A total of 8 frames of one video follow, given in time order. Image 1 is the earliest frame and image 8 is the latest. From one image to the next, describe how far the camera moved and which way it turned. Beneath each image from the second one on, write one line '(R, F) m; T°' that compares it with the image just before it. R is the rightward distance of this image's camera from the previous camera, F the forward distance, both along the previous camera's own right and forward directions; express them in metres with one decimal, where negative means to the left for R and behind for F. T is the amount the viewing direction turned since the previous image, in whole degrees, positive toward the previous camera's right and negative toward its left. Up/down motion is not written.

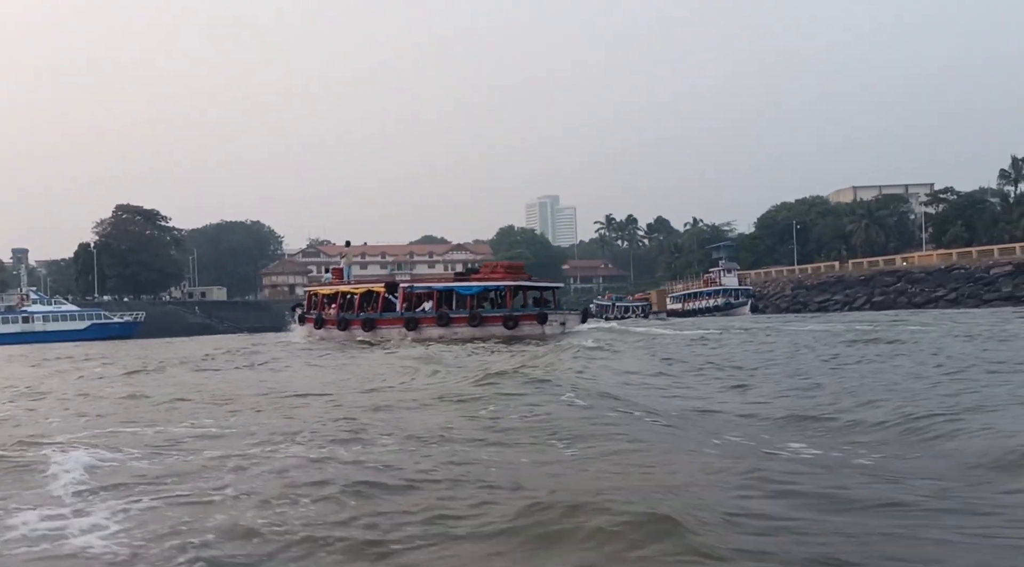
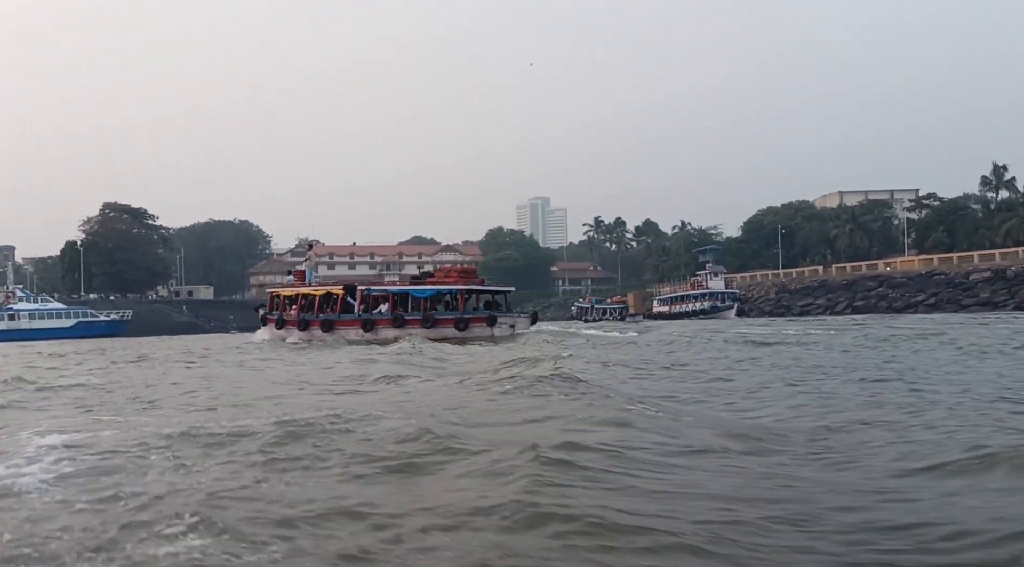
(+0.3, -0.4) m; +1°
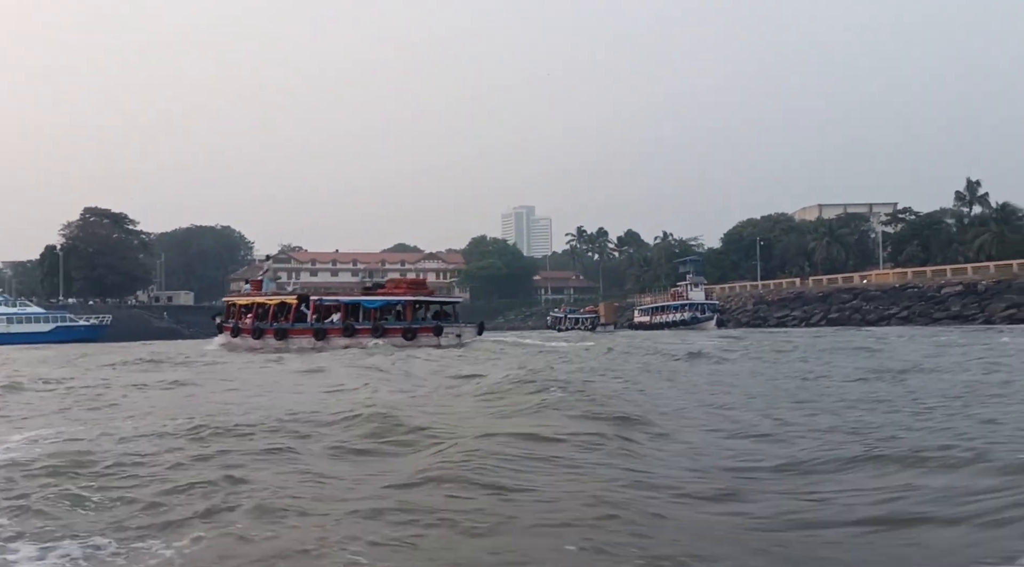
(+0.3, -0.5) m; +1°
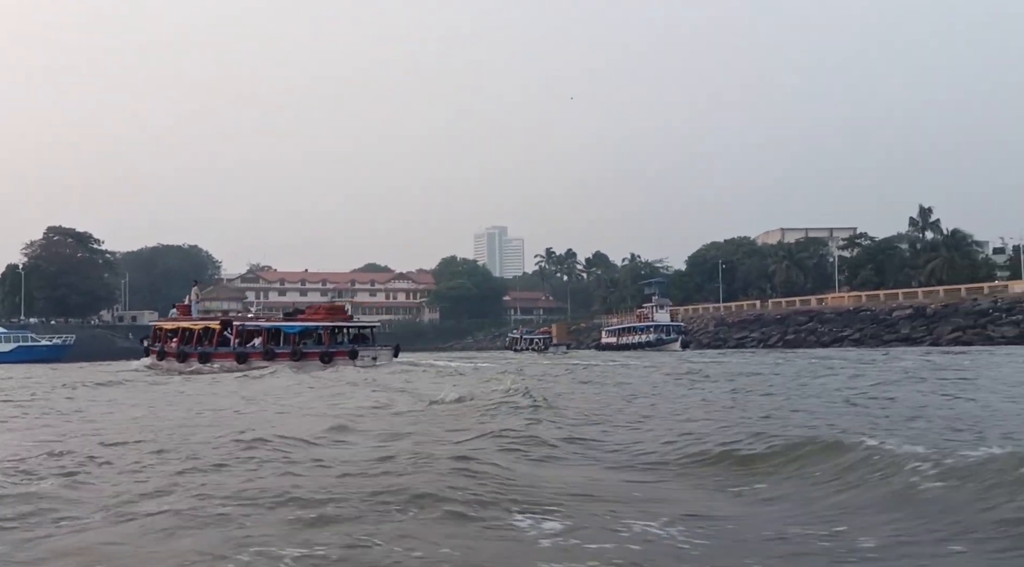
(+0.5, -1.0) m; +2°
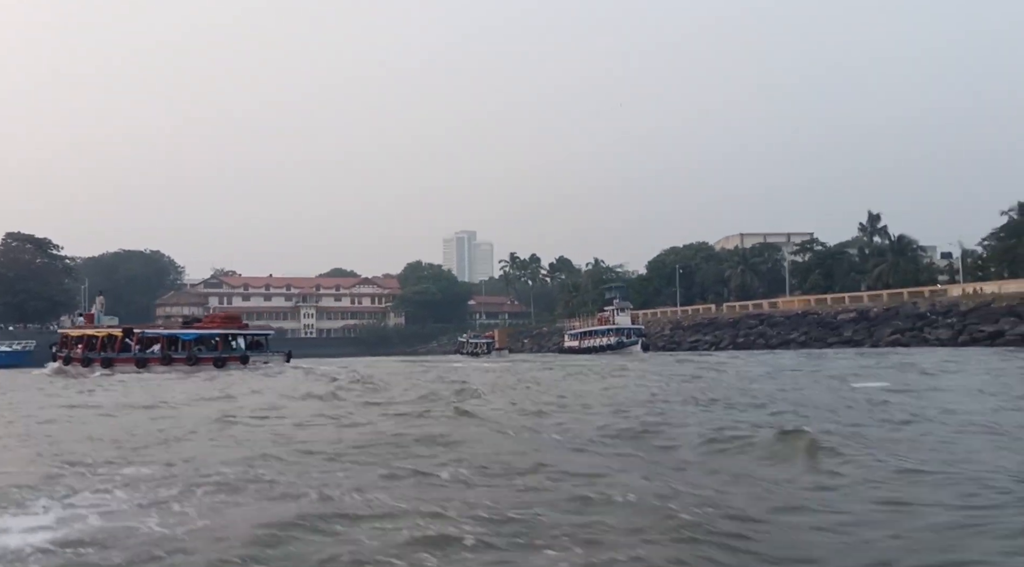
(+0.7, -1.2) m; +2°
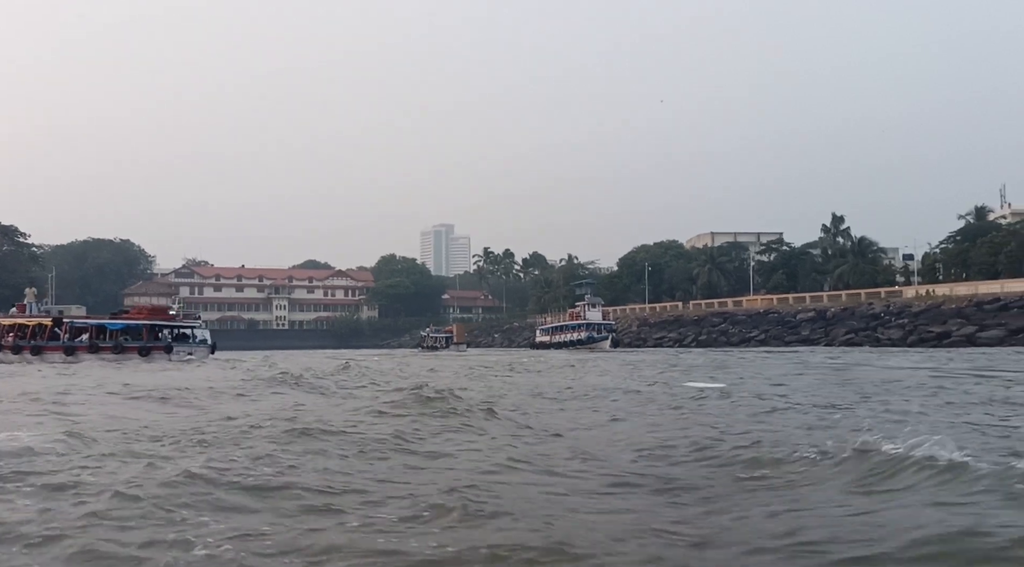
(+0.4, -1.3) m; +1°
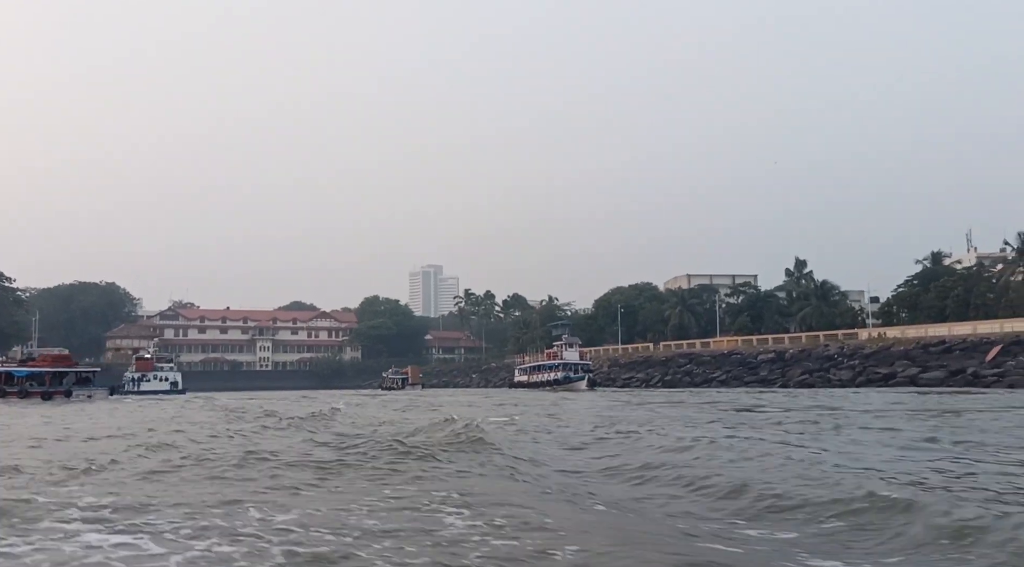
(+1.1, -2.3) m; +1°
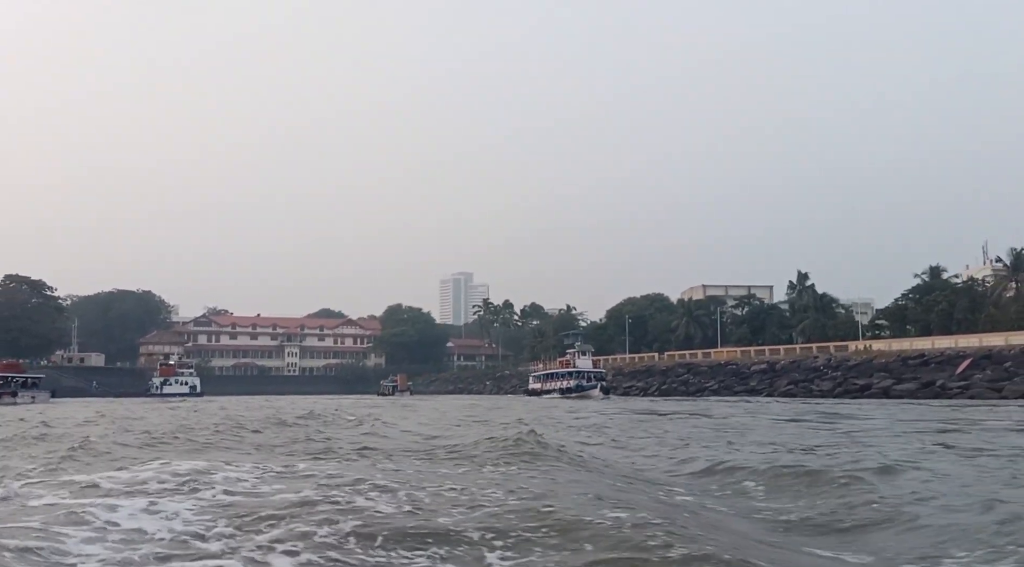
(+1.9, -3.0) m; -2°
